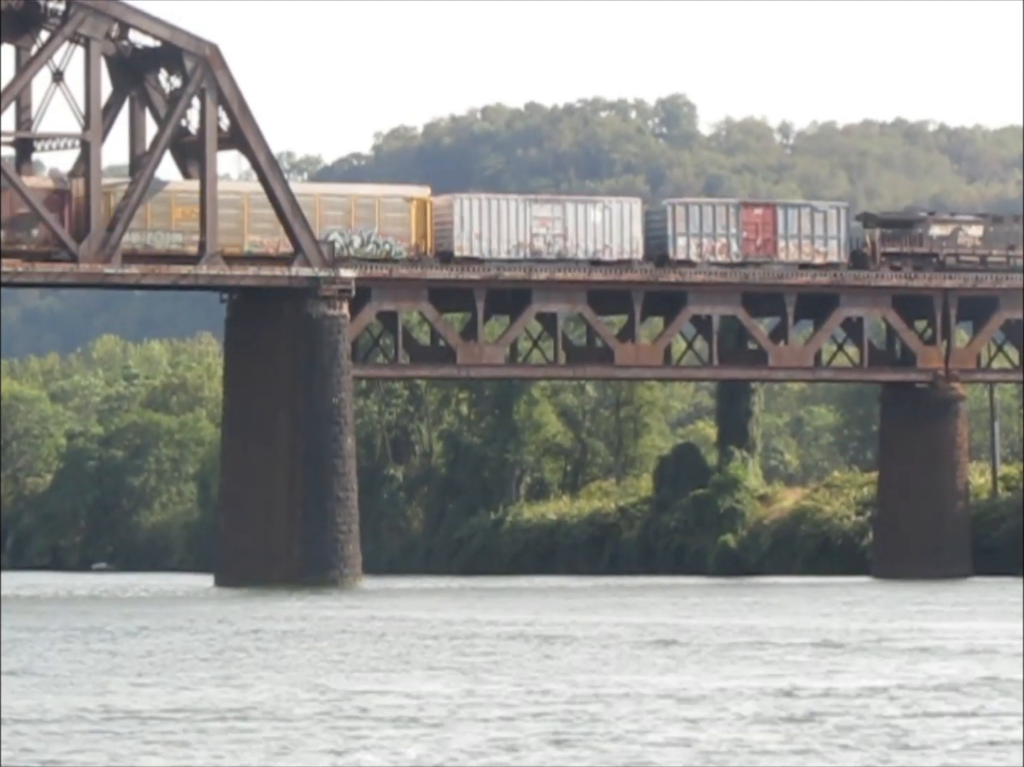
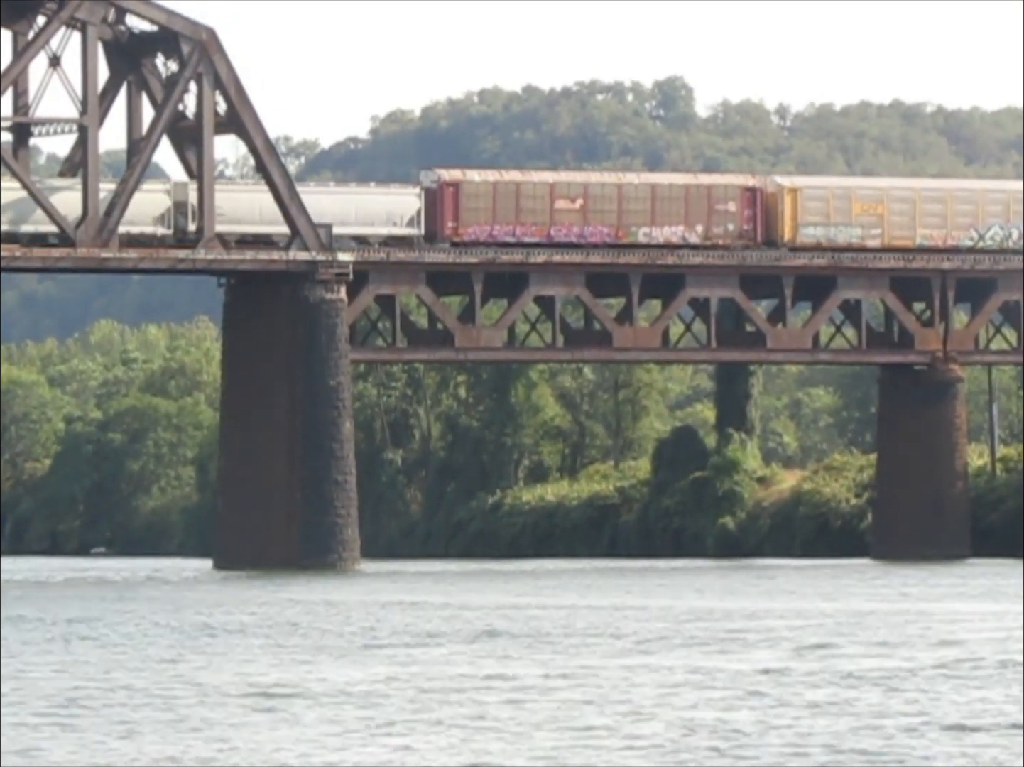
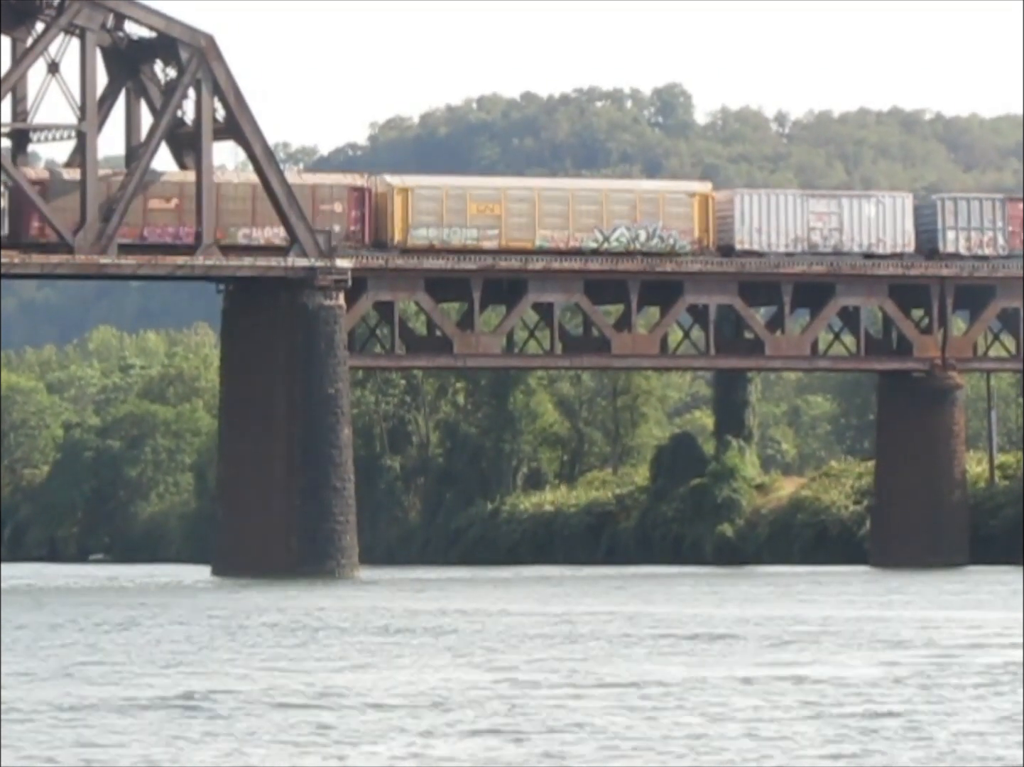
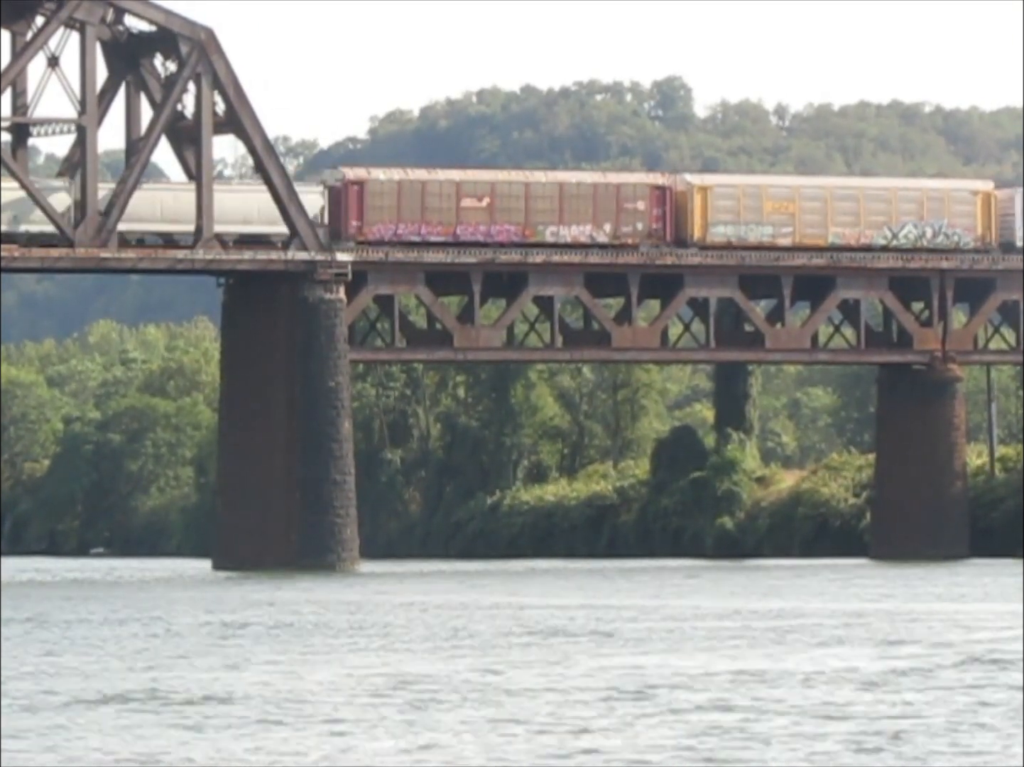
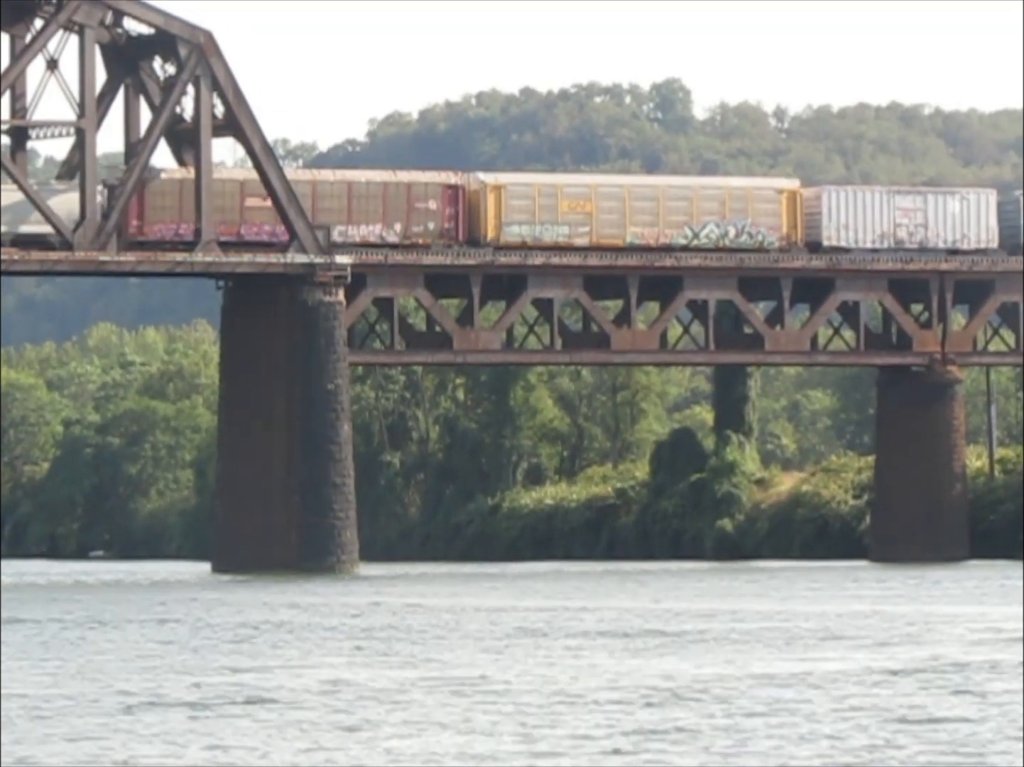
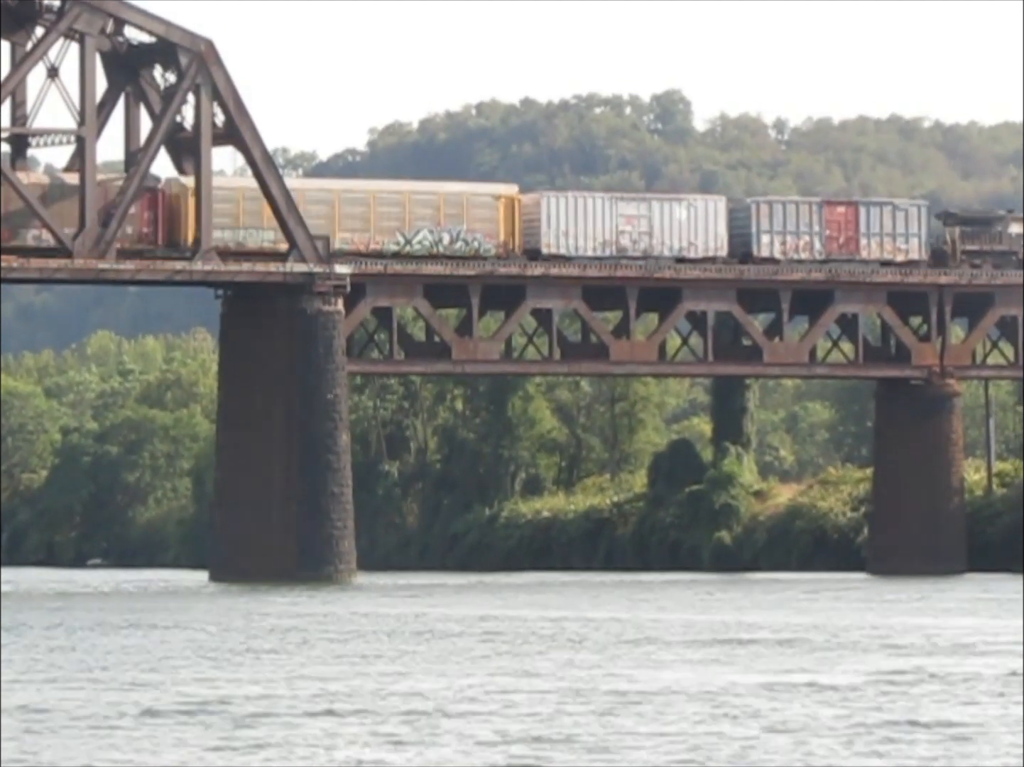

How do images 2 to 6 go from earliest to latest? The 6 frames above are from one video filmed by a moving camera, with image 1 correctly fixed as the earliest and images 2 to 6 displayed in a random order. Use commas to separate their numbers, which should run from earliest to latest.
6, 3, 5, 4, 2
